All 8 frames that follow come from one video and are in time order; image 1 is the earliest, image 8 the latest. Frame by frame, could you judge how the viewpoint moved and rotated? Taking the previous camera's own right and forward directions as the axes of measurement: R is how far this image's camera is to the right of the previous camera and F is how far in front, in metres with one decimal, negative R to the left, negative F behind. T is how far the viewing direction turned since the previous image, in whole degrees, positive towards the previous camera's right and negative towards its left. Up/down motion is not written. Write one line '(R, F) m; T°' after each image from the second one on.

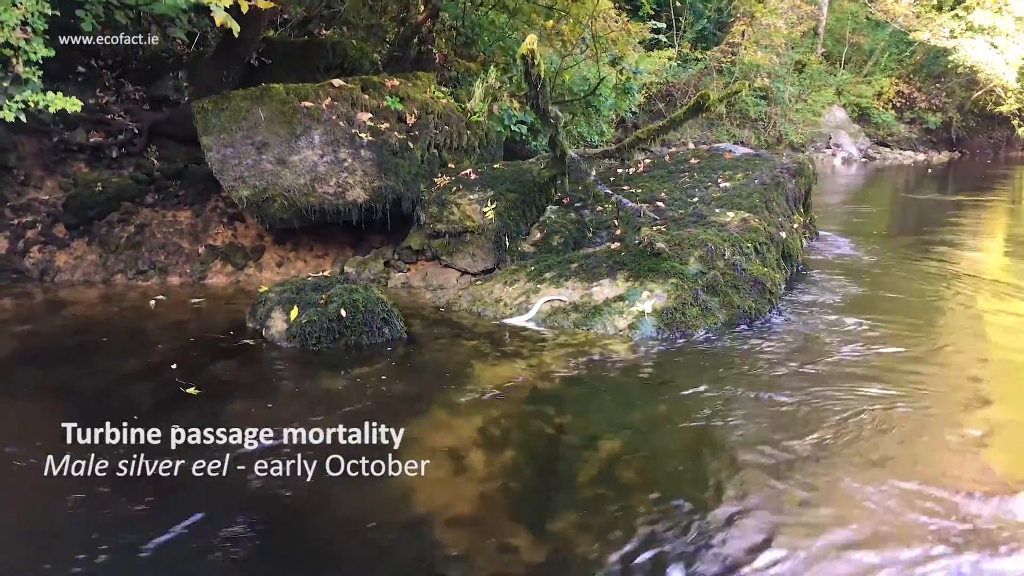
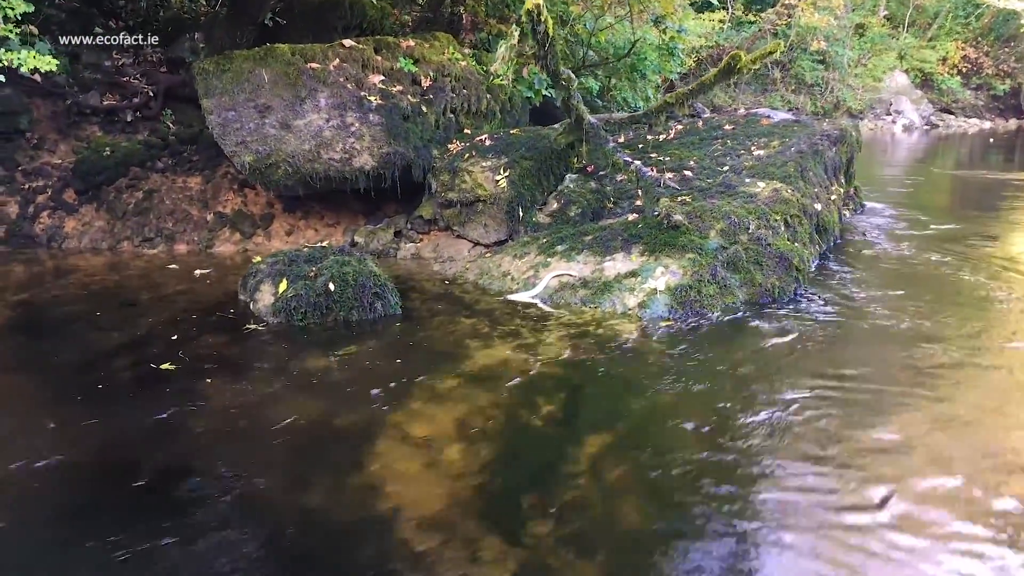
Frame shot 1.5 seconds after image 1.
(+0.3, +0.4) m; -3°
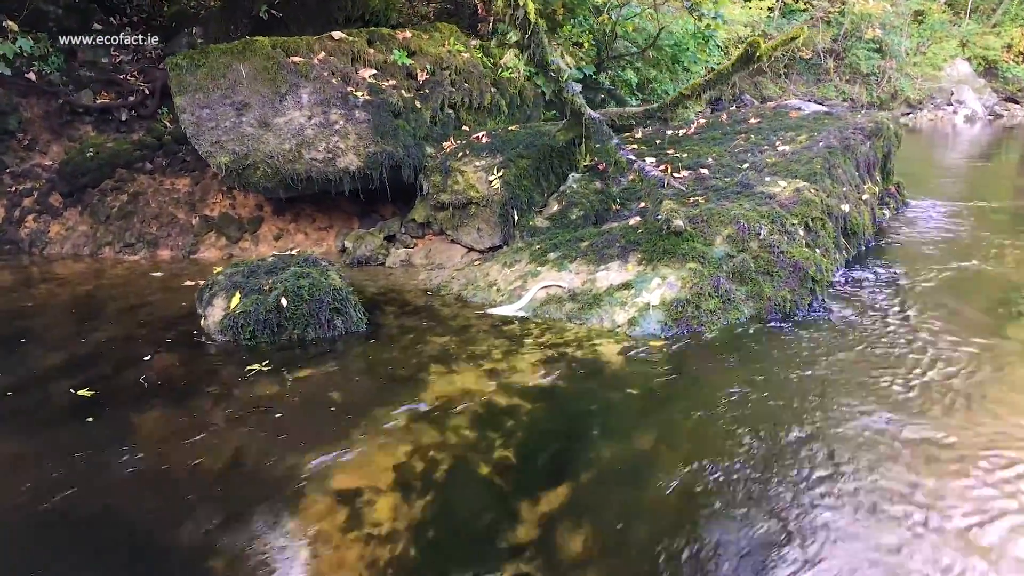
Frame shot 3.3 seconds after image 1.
(+0.5, +0.6) m; -3°
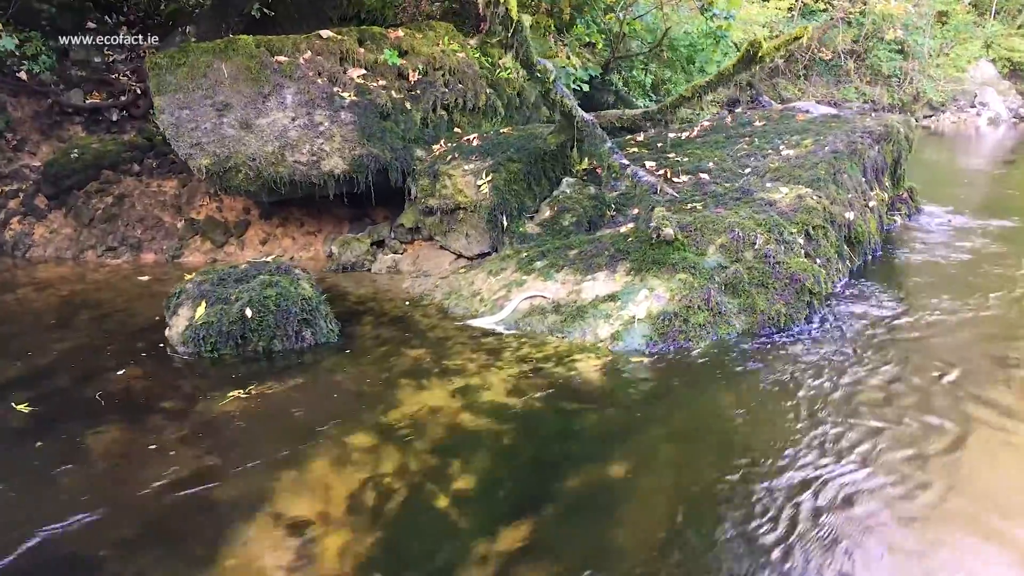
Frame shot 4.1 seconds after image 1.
(+0.2, +0.3) m; -1°
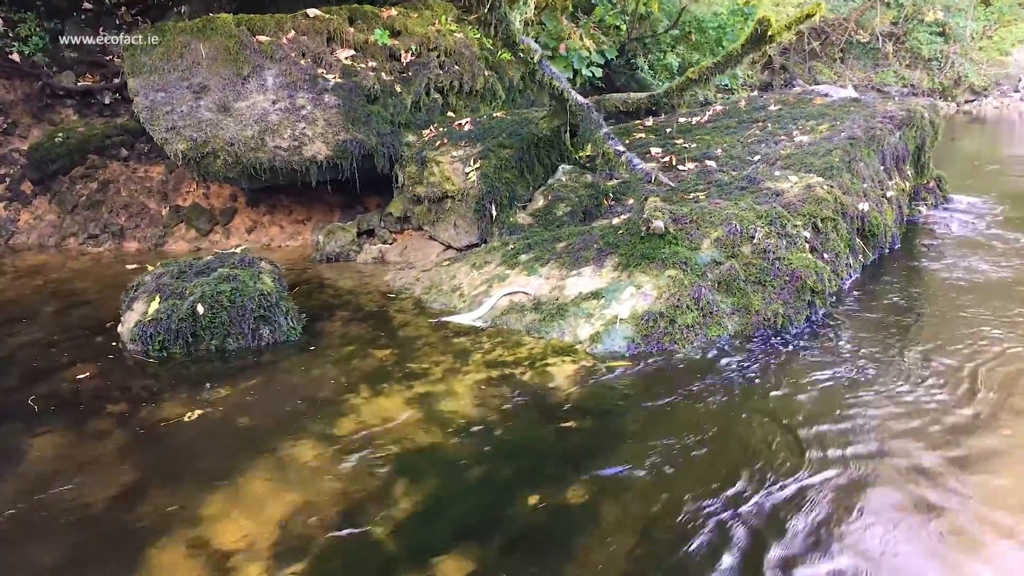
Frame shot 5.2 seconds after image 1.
(+0.3, +0.4) m; -2°
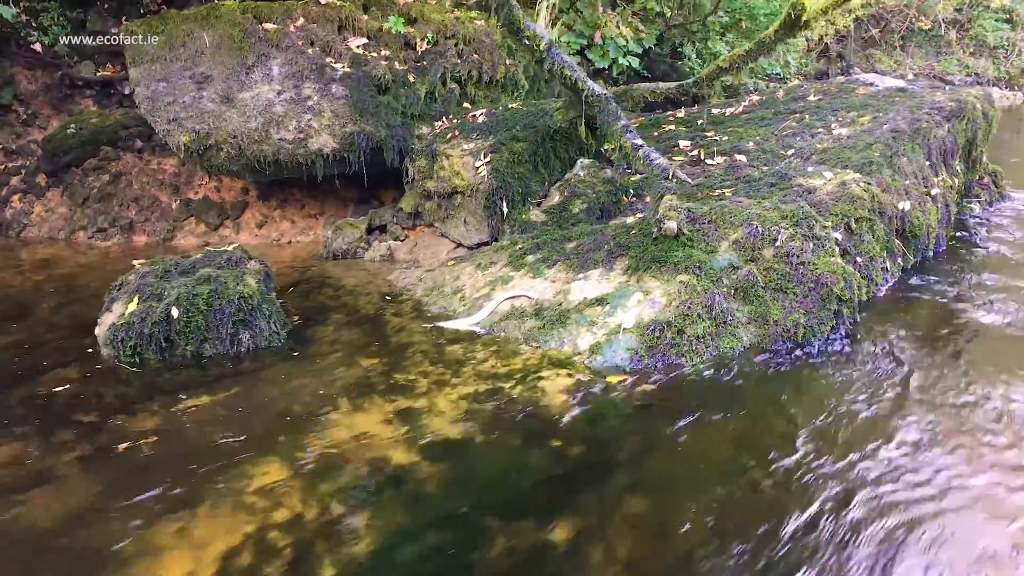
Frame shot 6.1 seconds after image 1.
(+0.3, +0.3) m; -3°
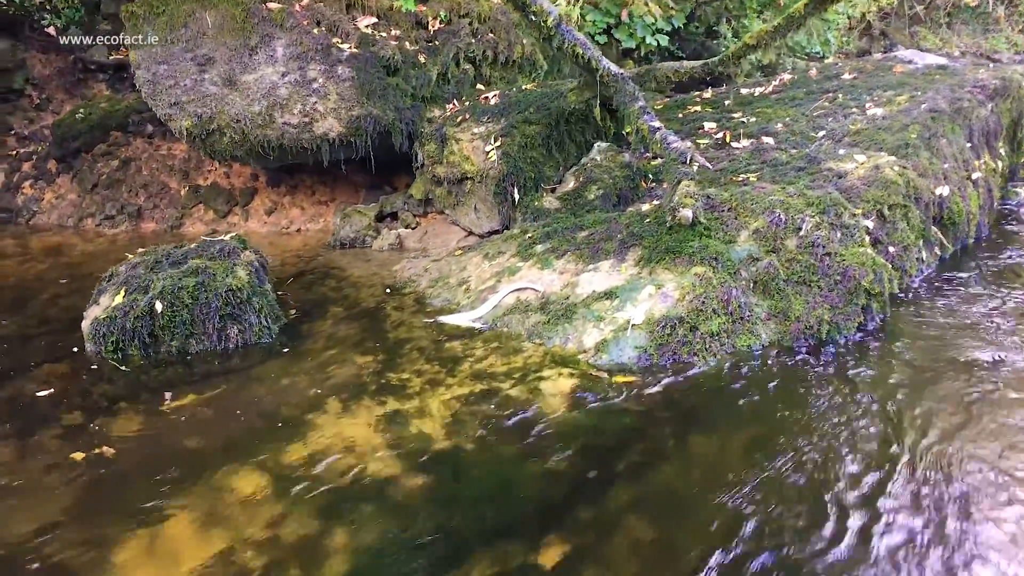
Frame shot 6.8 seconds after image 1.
(+0.2, +0.3) m; -2°
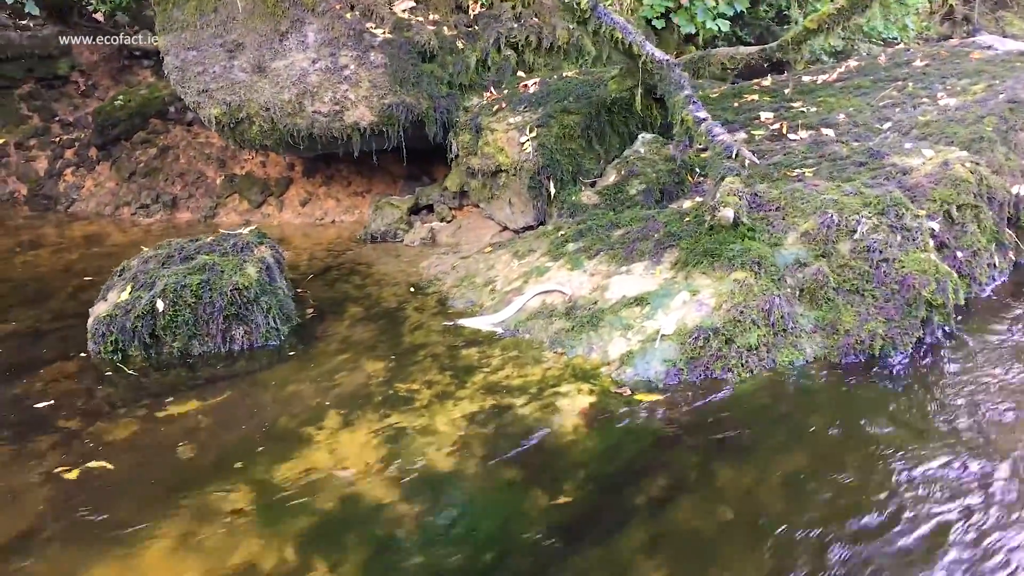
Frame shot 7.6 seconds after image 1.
(+0.2, +0.3) m; -4°
